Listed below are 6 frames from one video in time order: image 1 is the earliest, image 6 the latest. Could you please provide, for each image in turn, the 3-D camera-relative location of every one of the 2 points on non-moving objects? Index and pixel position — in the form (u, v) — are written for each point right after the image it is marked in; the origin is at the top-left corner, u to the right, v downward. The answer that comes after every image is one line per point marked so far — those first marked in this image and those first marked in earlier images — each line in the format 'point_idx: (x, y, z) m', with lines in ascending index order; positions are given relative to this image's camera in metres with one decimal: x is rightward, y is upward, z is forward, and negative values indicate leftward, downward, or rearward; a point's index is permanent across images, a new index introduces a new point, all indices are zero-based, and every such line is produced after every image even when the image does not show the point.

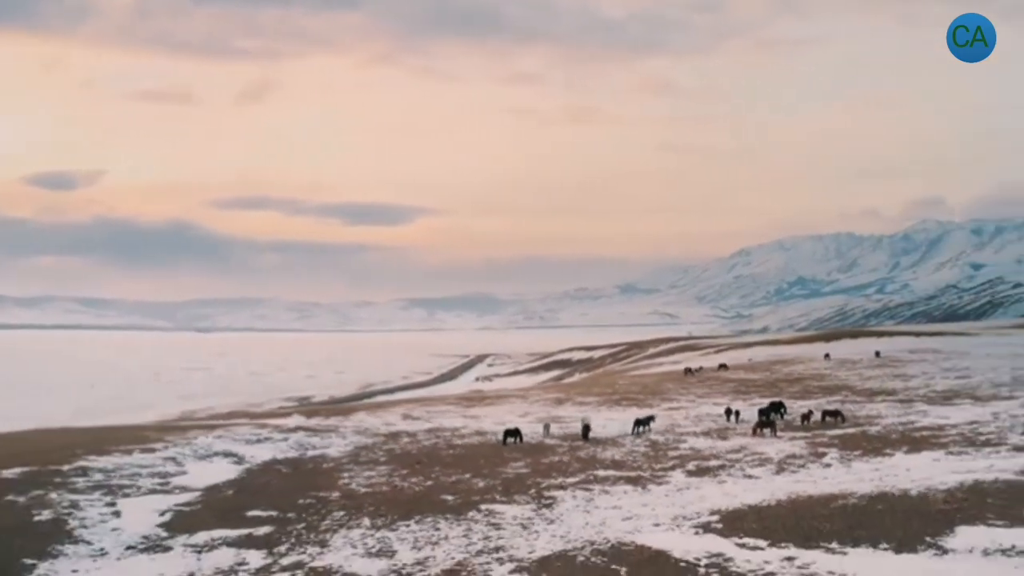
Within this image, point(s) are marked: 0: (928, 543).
0: (+10.3, -6.3, +18.1) m
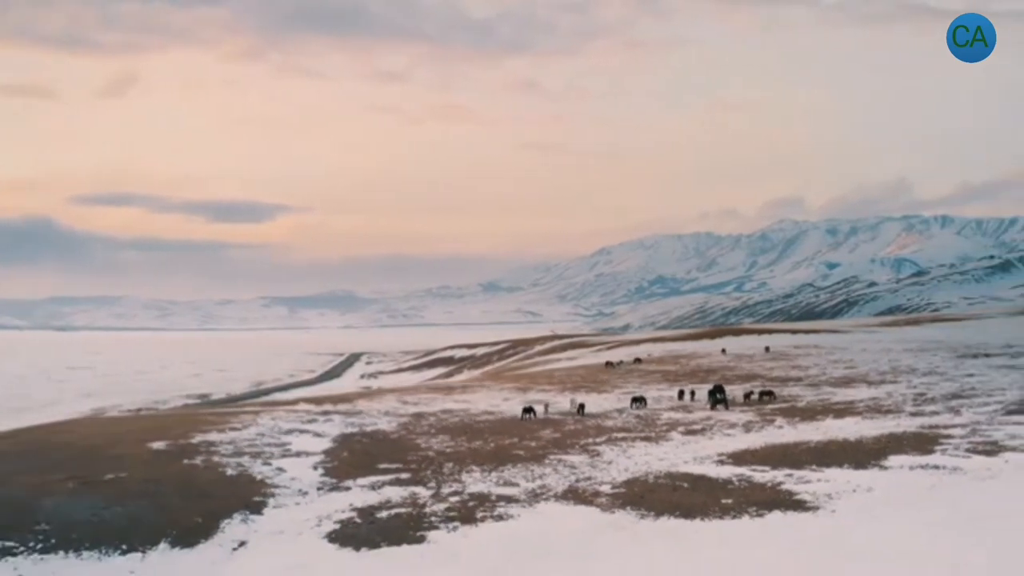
0: (+13.5, -6.6, +27.6) m
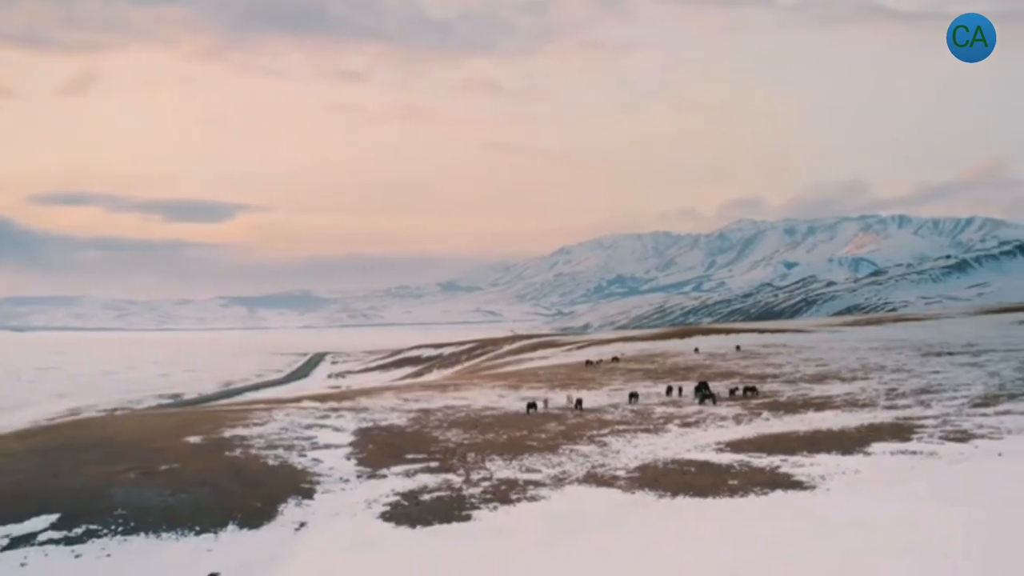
0: (+14.4, -6.8, +30.6) m
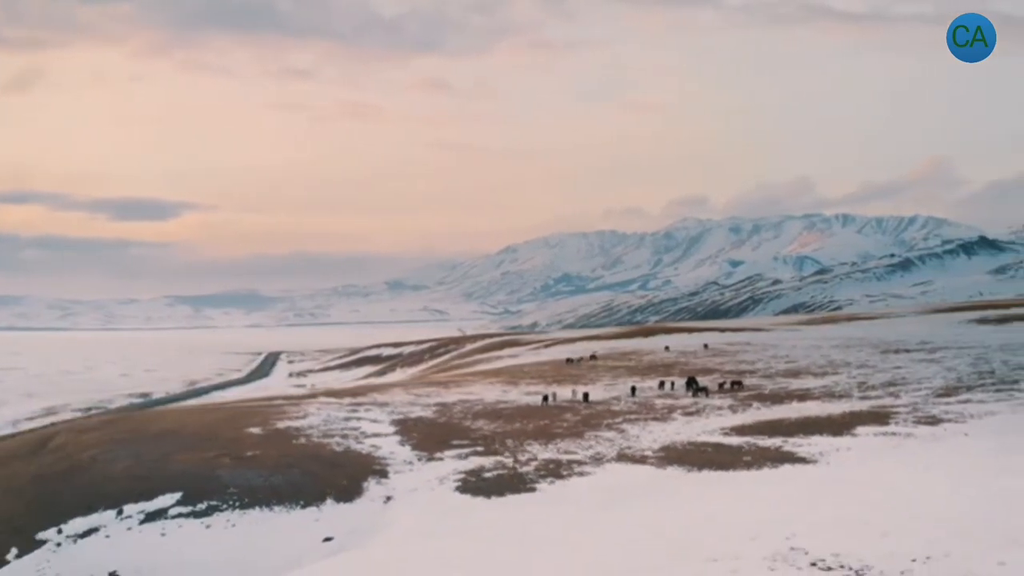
0: (+16.1, -7.0, +35.4) m
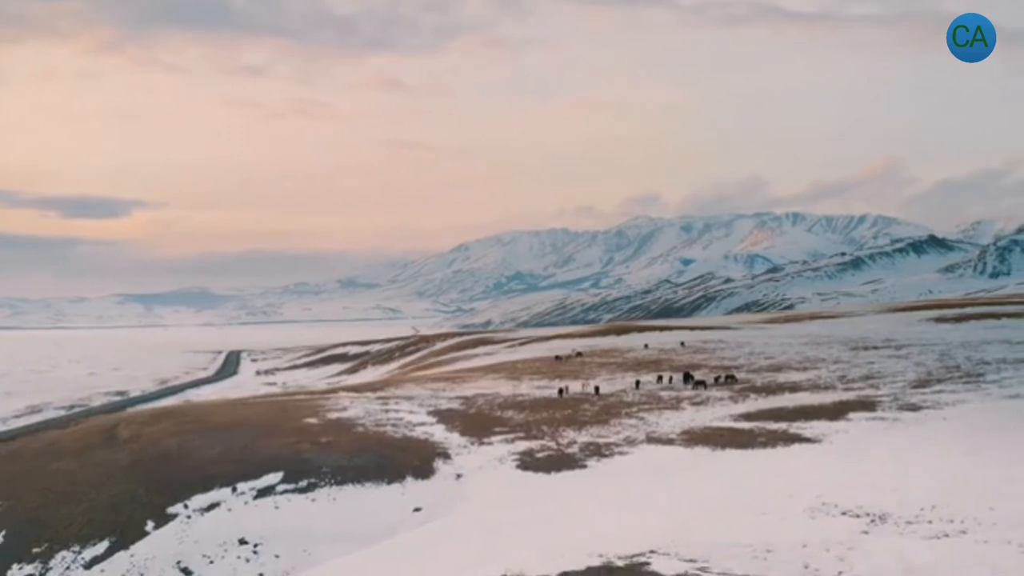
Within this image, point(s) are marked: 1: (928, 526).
0: (+18.0, -7.2, +40.2) m
1: (+11.0, -6.3, +19.4) m
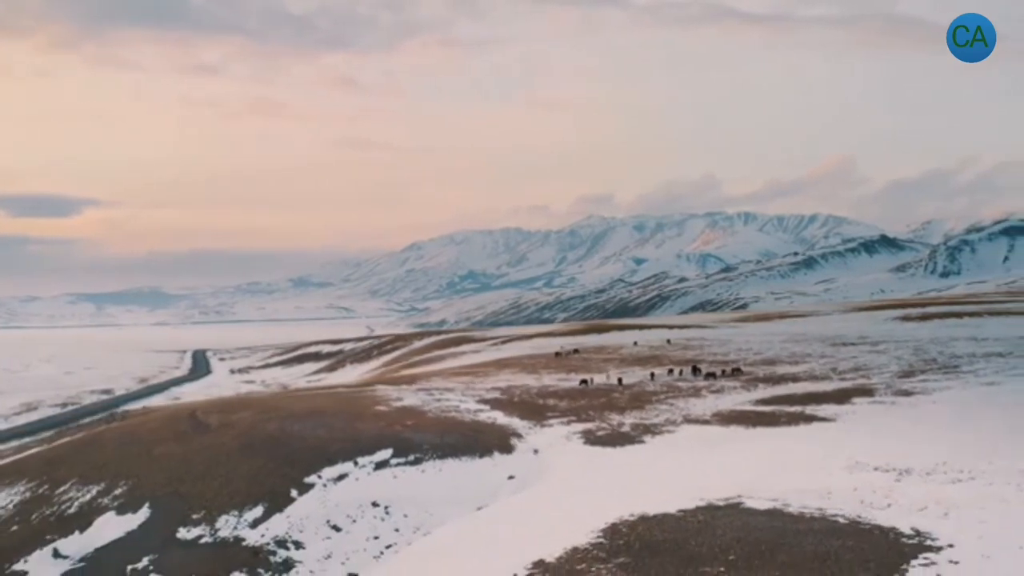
0: (+21.0, -7.2, +46.1) m
1: (+14.8, -6.4, +25.1) m
